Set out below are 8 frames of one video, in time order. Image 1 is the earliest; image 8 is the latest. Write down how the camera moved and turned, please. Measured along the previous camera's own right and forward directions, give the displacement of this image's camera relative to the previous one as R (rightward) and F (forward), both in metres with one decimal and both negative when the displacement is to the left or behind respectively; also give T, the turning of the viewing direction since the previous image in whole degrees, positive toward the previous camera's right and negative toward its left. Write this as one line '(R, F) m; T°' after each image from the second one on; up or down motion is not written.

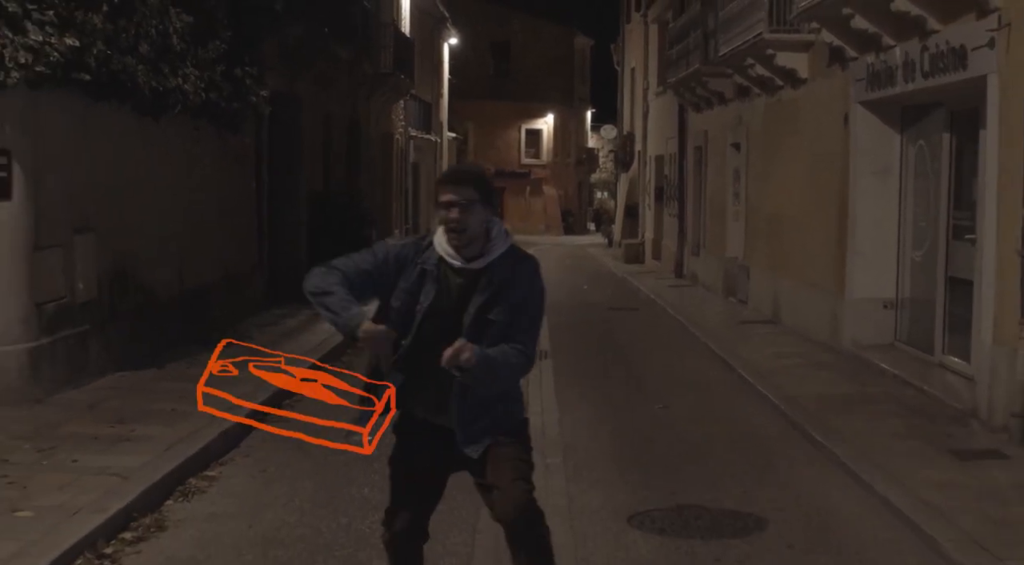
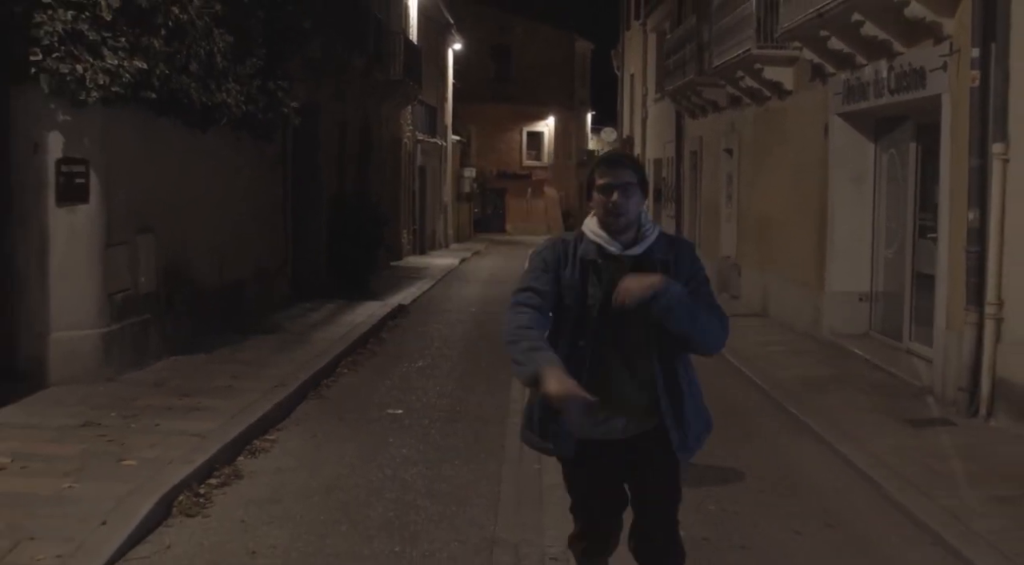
(-0.1, -1.3) m; 0°
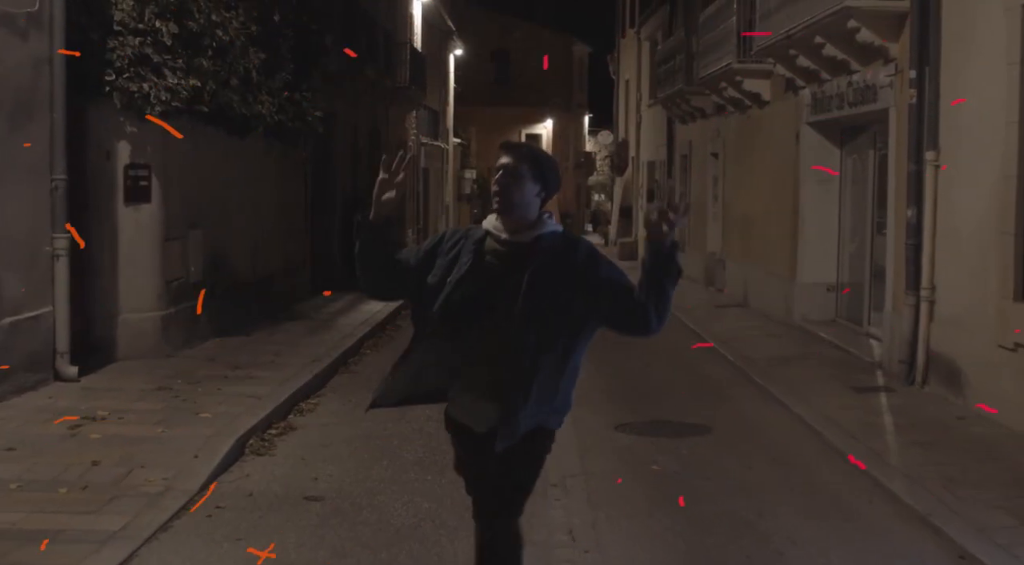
(-0.1, -1.7) m; 0°
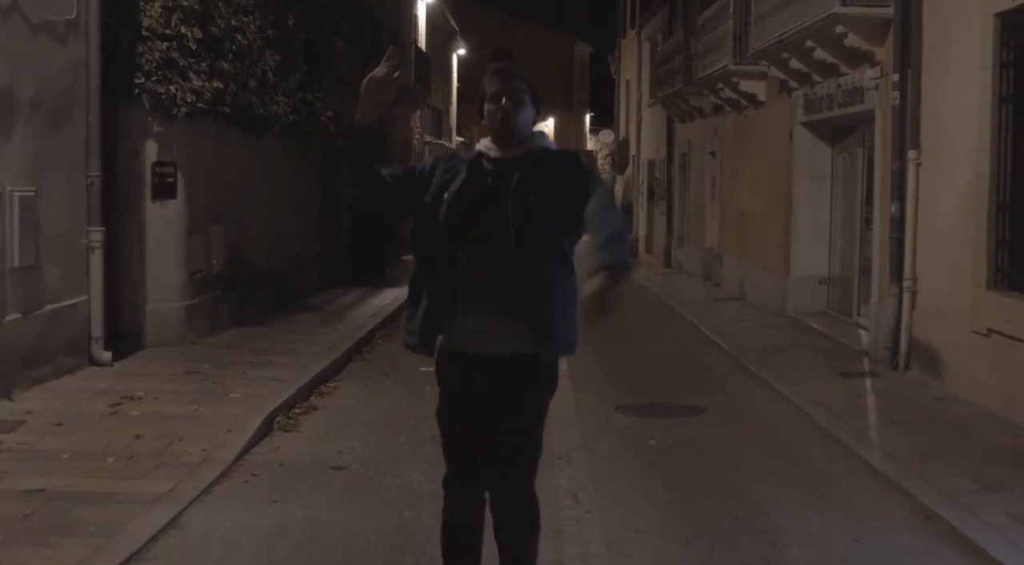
(0.0, -0.7) m; 0°
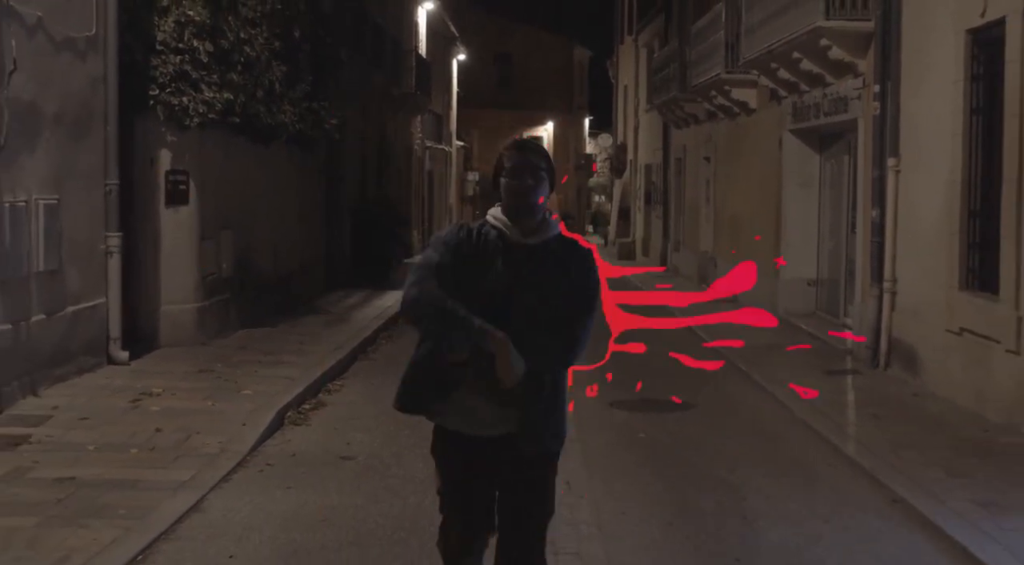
(0.0, -0.6) m; 0°
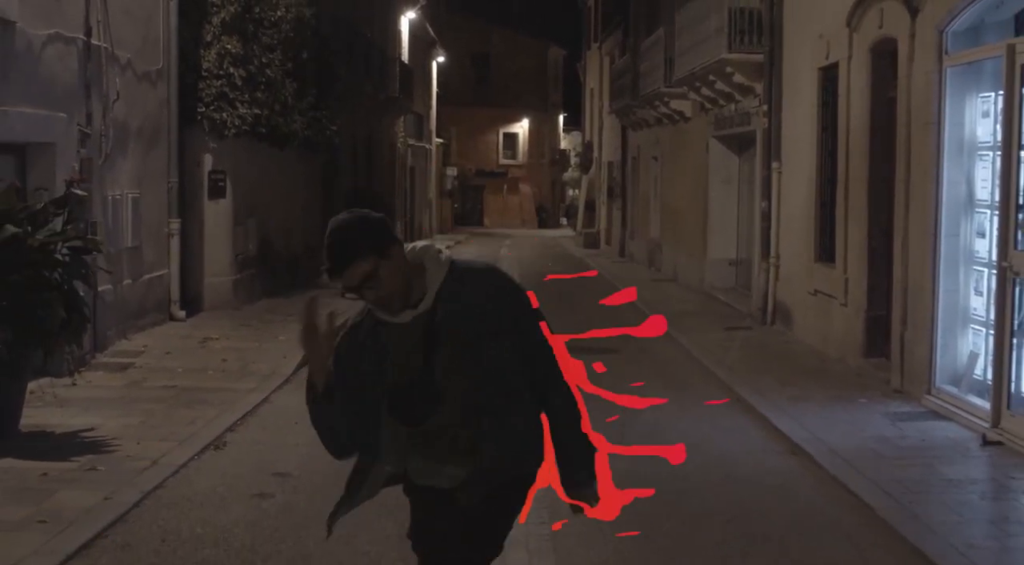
(+0.1, -3.6) m; +1°
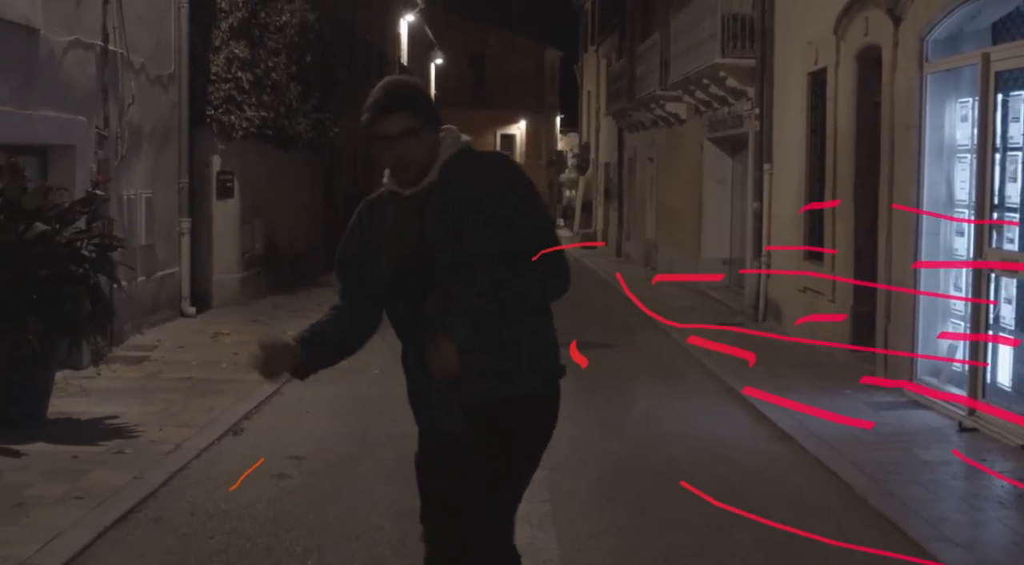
(0.0, -0.5) m; 0°
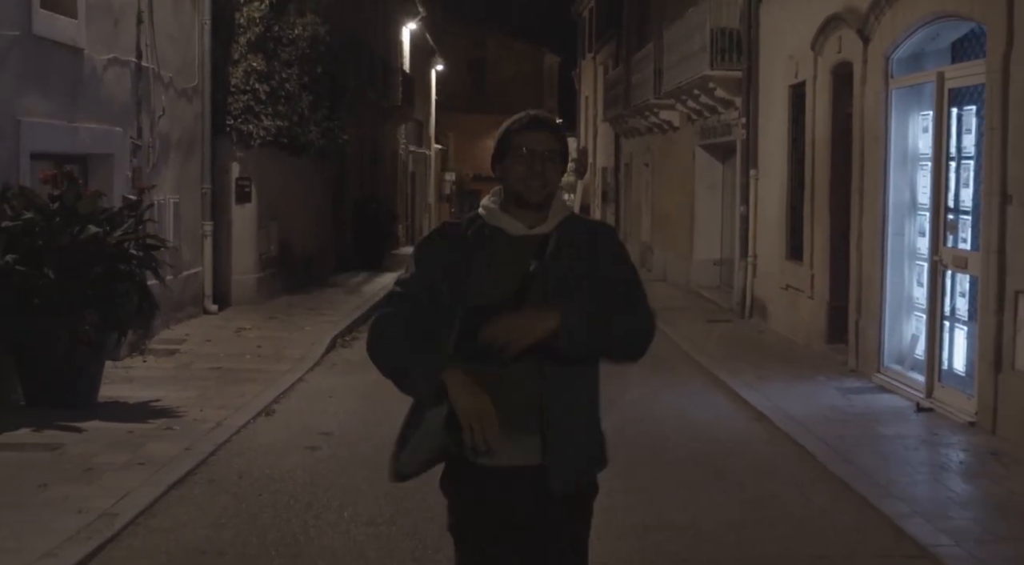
(0.0, -1.1) m; 0°
